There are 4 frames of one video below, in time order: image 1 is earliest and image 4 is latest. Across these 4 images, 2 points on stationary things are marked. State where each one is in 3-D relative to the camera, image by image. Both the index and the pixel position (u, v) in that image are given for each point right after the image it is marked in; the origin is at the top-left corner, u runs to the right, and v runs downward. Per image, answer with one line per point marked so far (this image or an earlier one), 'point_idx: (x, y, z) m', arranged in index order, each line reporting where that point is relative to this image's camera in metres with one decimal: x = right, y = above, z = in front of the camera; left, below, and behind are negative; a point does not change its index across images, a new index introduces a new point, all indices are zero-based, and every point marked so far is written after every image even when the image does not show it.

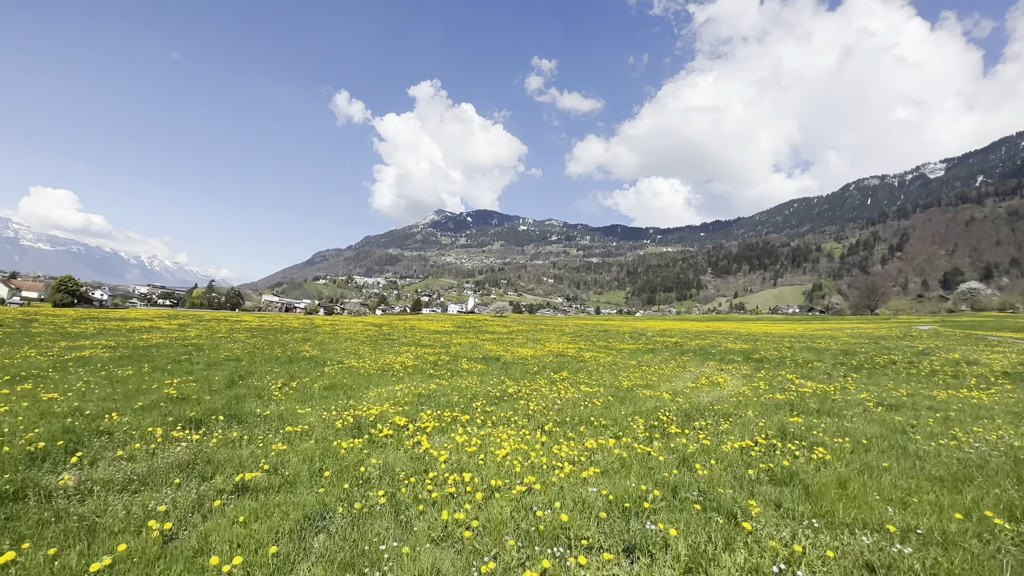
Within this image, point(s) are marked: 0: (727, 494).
0: (+2.5, -2.7, +5.6) m
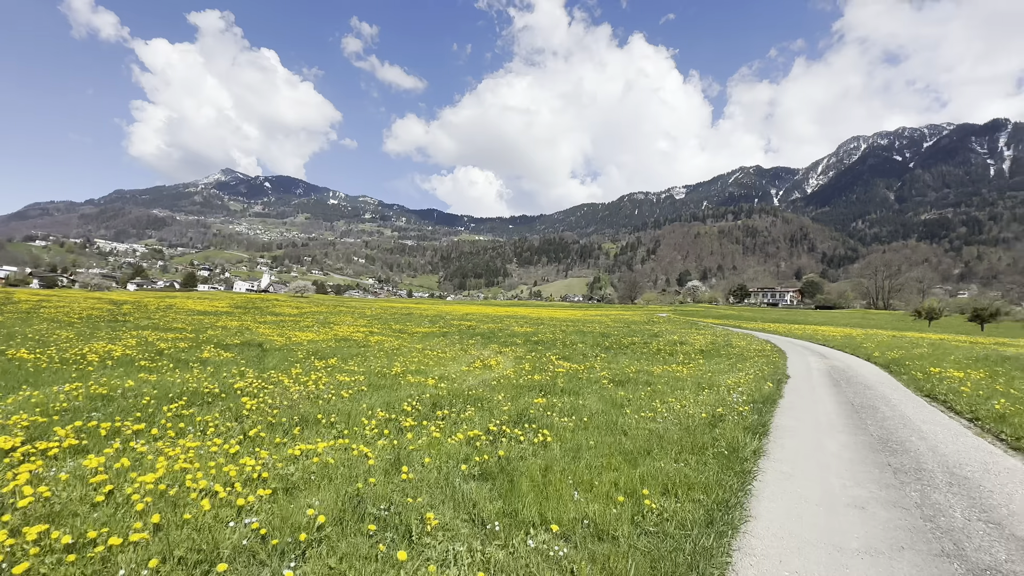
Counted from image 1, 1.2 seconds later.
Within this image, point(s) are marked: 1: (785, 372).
0: (-1.0, -2.4, +5.1) m
1: (+10.2, -3.2, +16.9) m
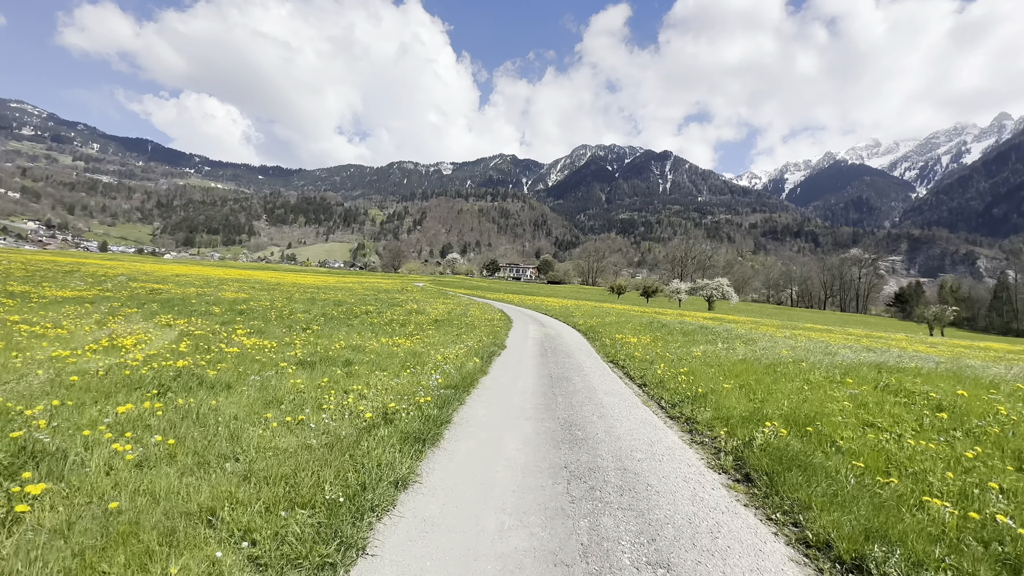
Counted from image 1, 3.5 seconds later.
0: (-4.1, -1.9, +1.3) m
1: (-0.3, -2.1, +17.1) m
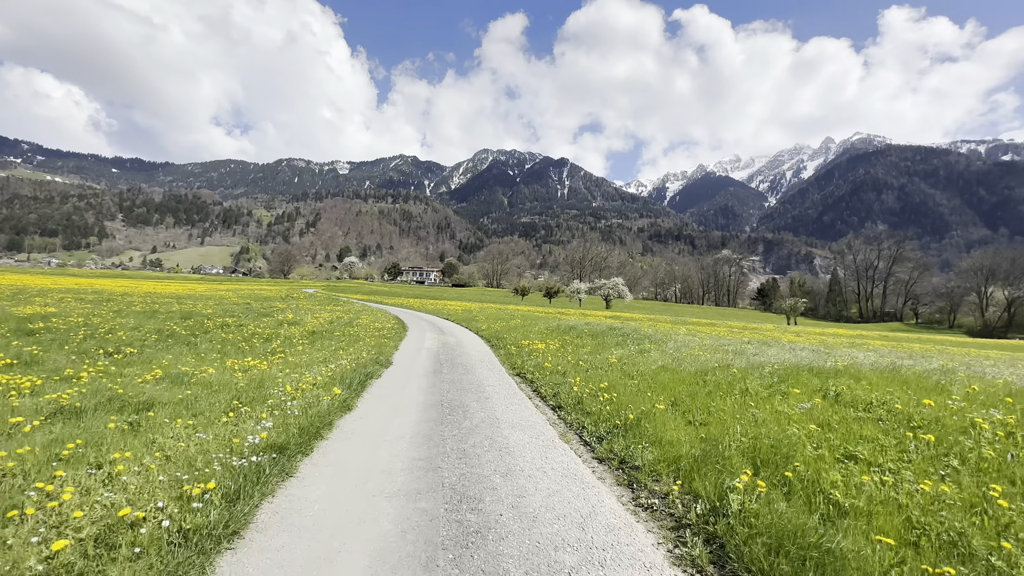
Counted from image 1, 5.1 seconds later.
0: (-4.3, -2.0, -1.6) m
1: (-3.8, -2.2, +14.7) m
